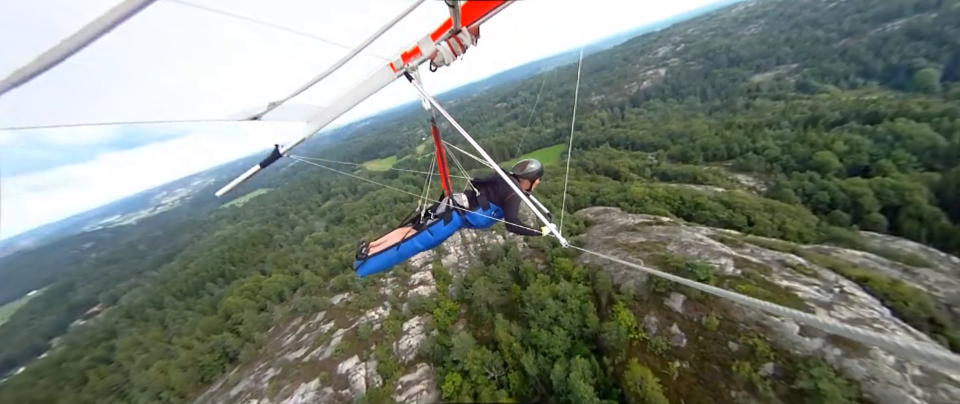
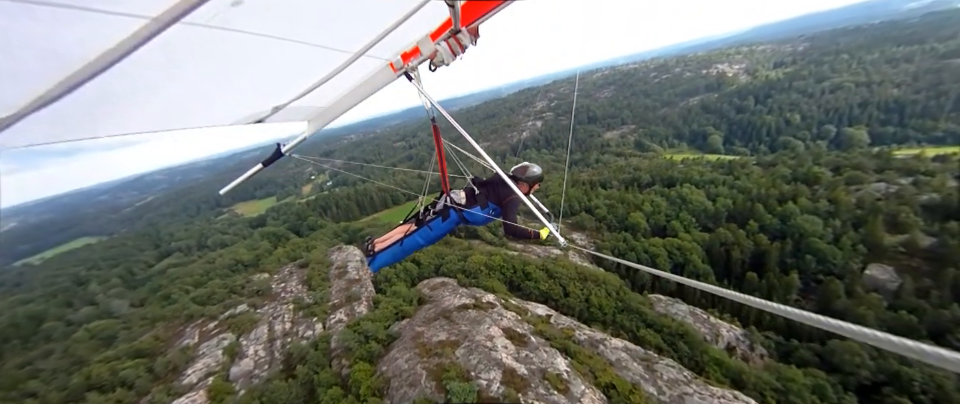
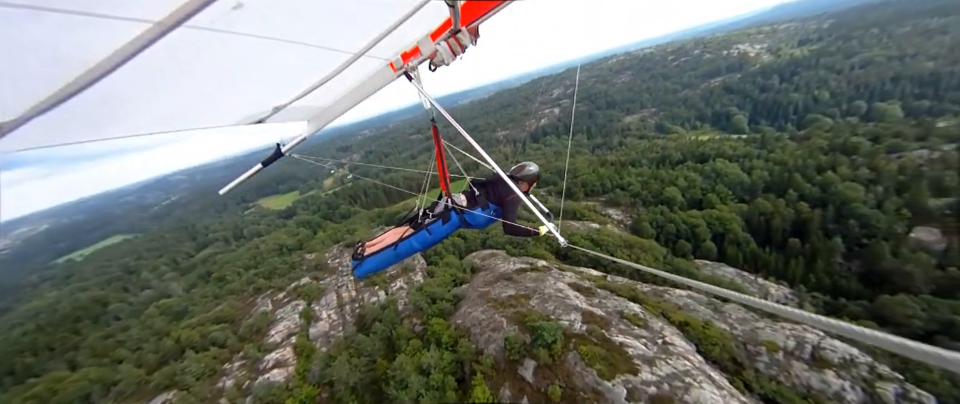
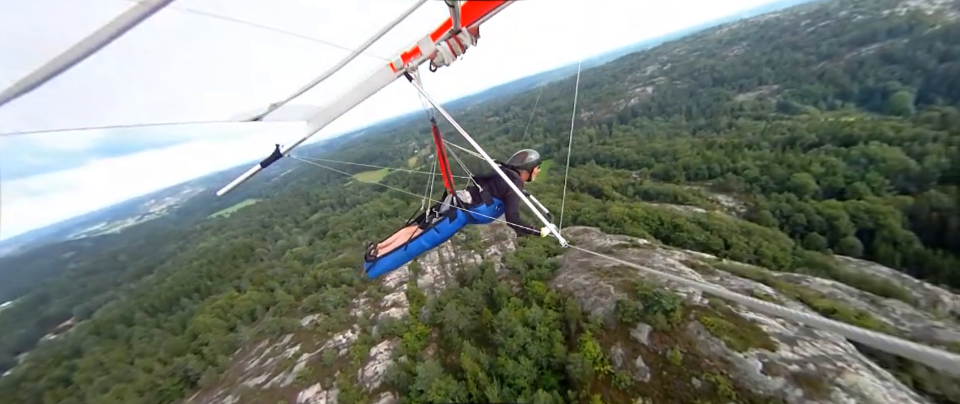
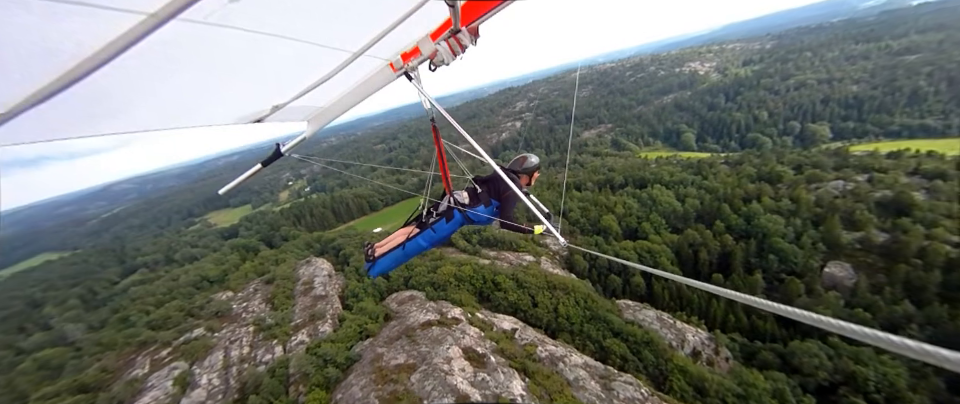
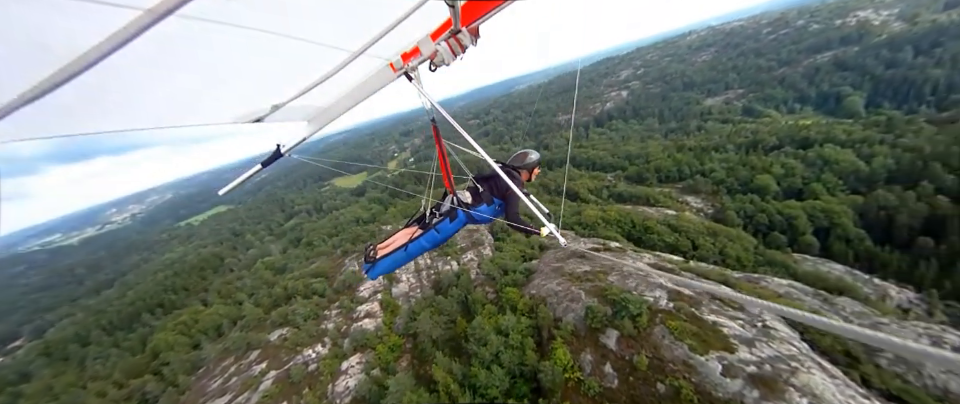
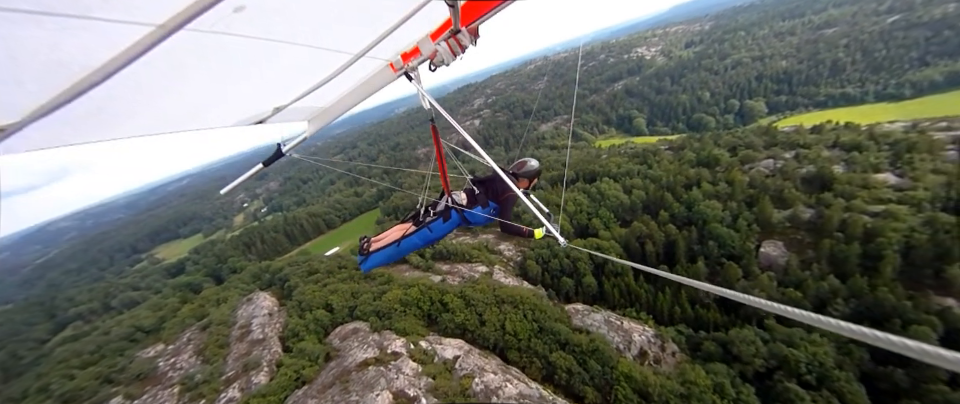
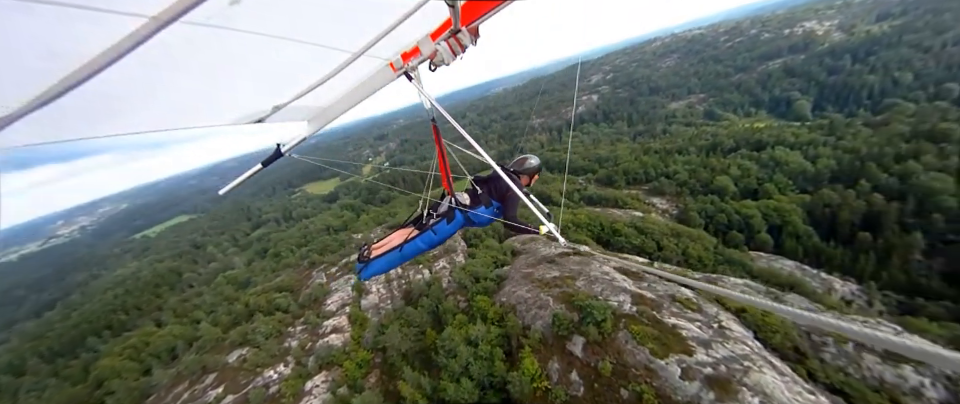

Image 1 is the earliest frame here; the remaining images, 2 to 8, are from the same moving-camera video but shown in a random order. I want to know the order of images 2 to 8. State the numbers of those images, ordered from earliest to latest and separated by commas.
4, 6, 8, 3, 2, 5, 7
